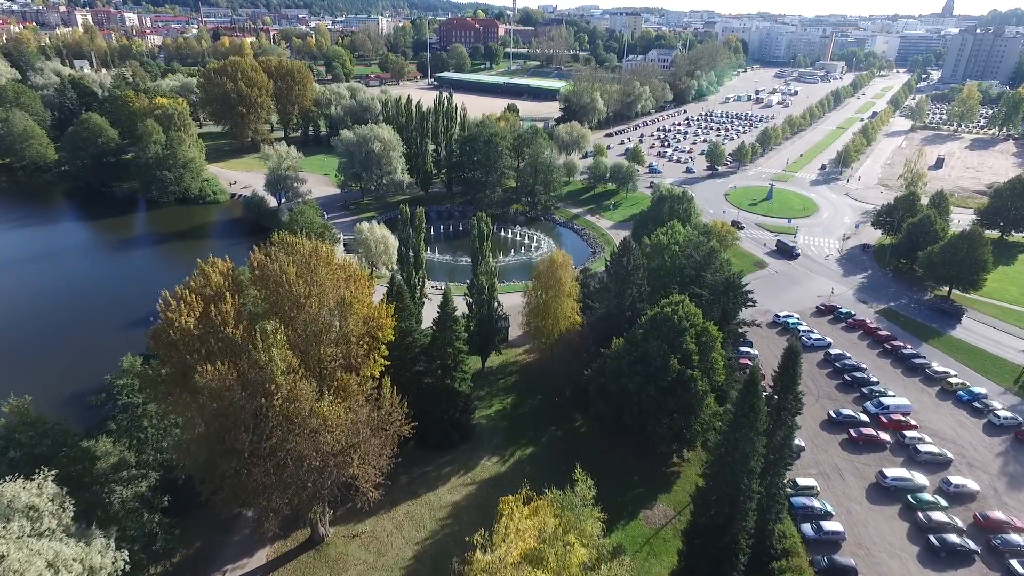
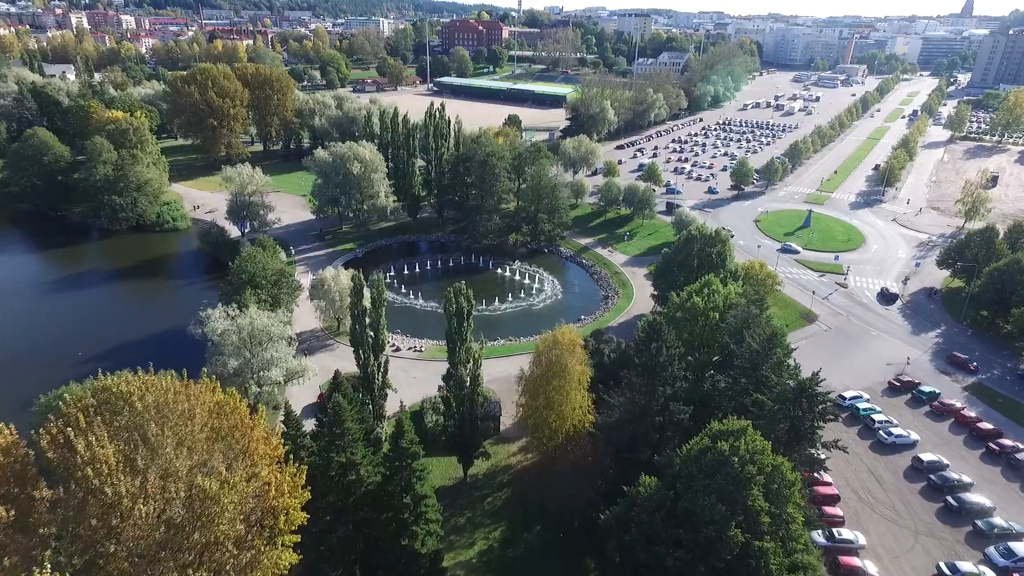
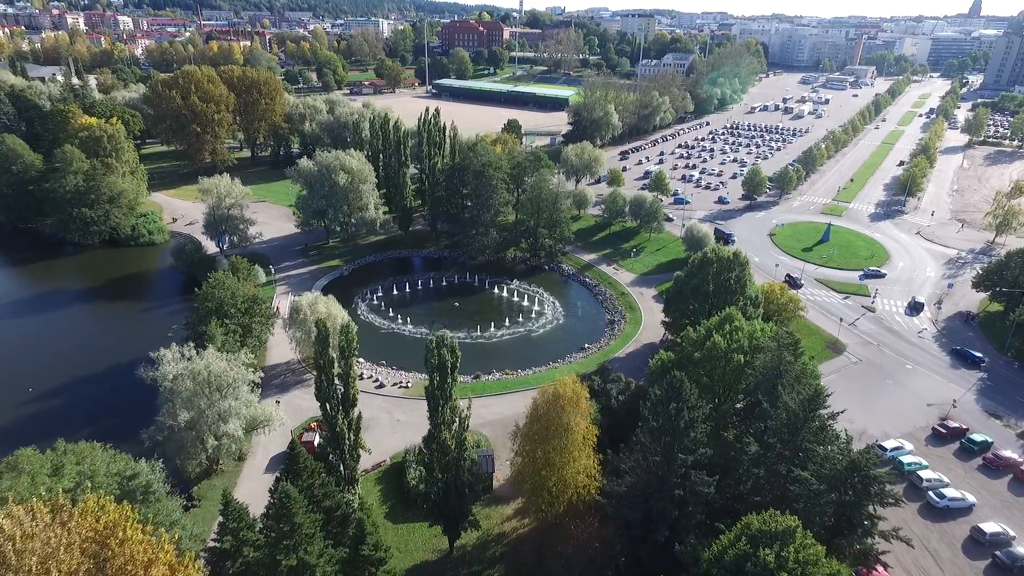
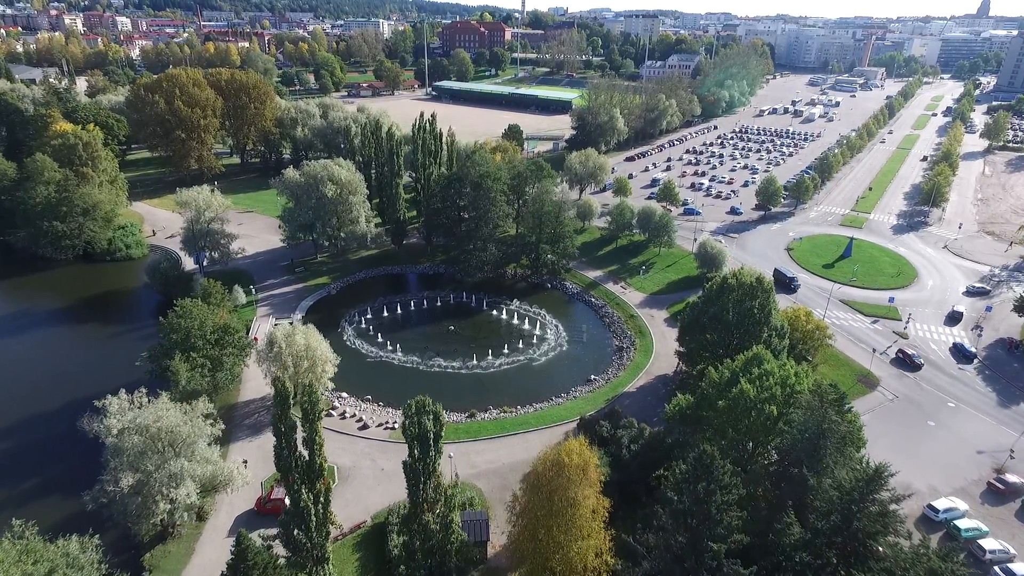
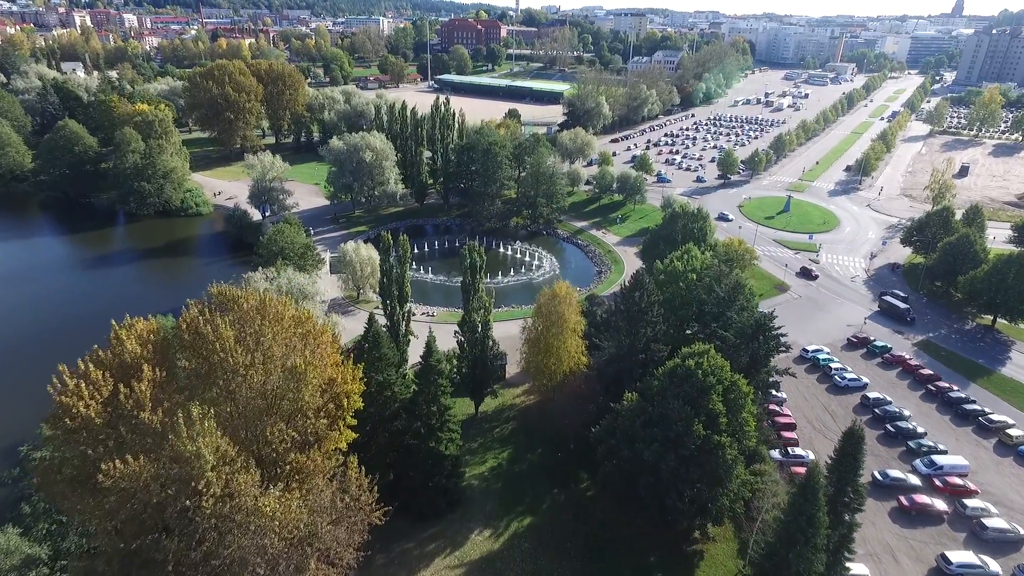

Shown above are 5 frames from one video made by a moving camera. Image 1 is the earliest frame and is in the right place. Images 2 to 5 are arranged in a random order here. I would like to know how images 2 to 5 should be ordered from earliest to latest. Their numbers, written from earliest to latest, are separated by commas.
5, 2, 3, 4
